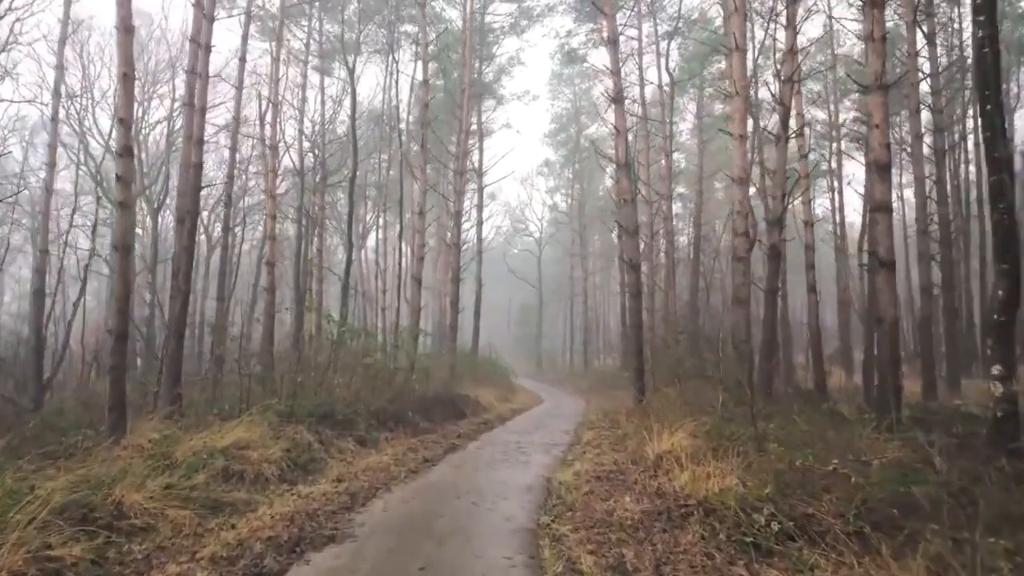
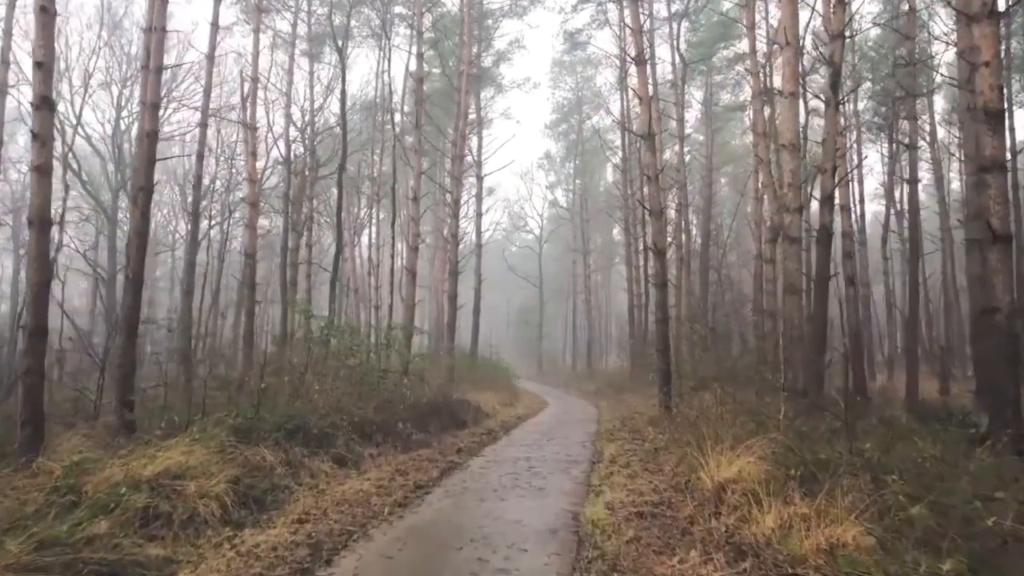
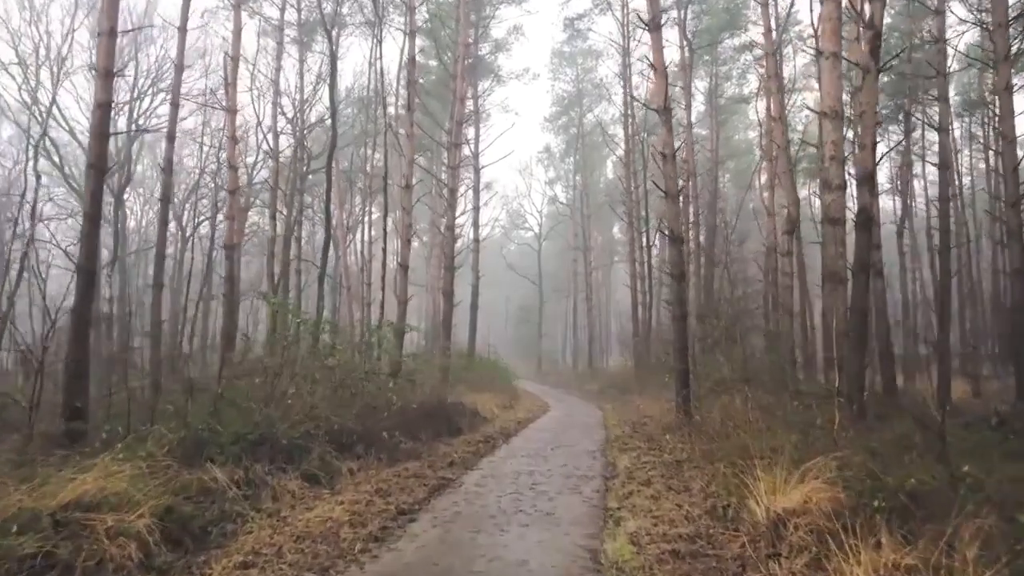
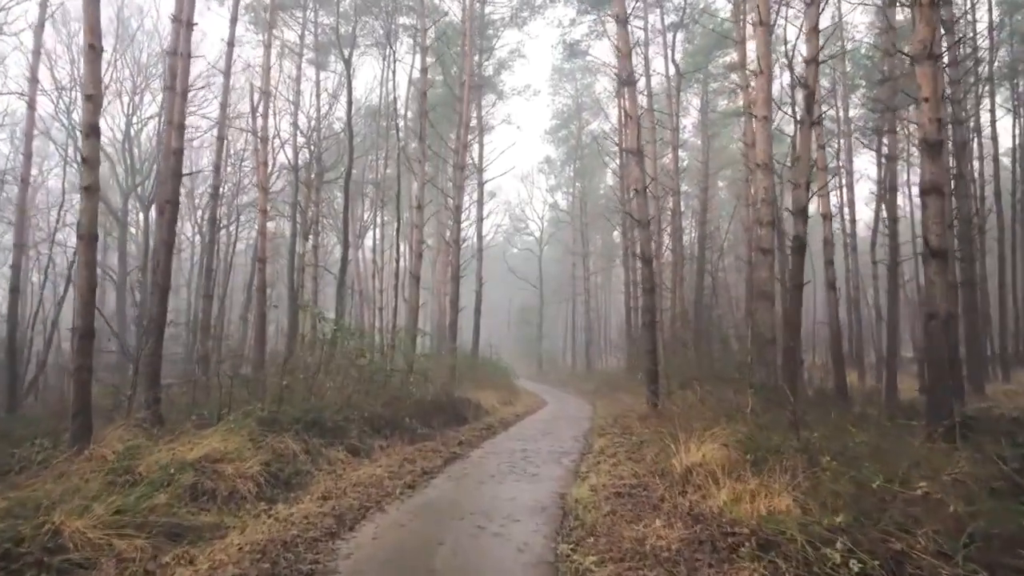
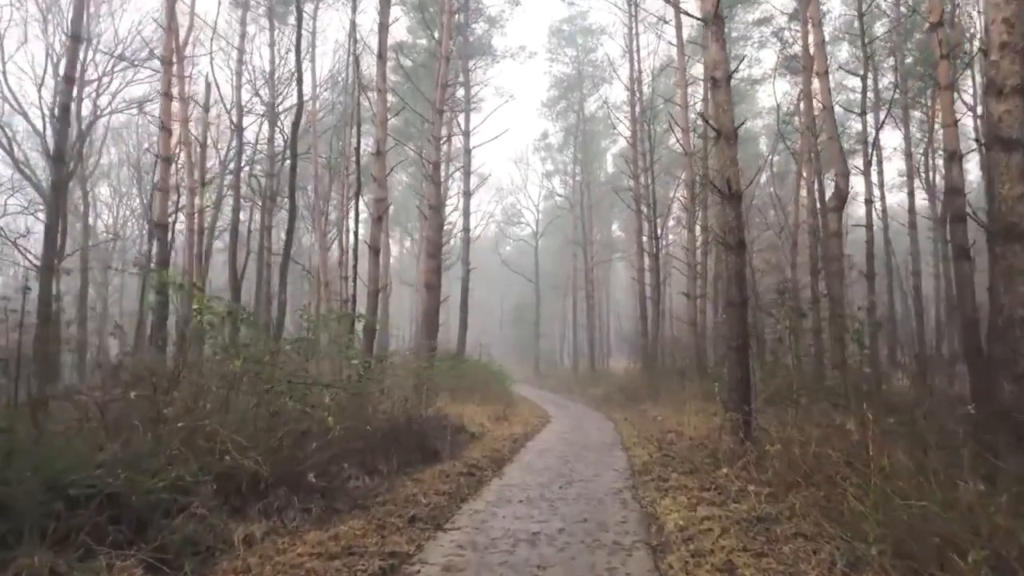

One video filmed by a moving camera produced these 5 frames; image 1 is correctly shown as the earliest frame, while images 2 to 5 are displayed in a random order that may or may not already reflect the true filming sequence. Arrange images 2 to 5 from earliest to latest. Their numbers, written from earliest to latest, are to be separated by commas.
4, 2, 3, 5
